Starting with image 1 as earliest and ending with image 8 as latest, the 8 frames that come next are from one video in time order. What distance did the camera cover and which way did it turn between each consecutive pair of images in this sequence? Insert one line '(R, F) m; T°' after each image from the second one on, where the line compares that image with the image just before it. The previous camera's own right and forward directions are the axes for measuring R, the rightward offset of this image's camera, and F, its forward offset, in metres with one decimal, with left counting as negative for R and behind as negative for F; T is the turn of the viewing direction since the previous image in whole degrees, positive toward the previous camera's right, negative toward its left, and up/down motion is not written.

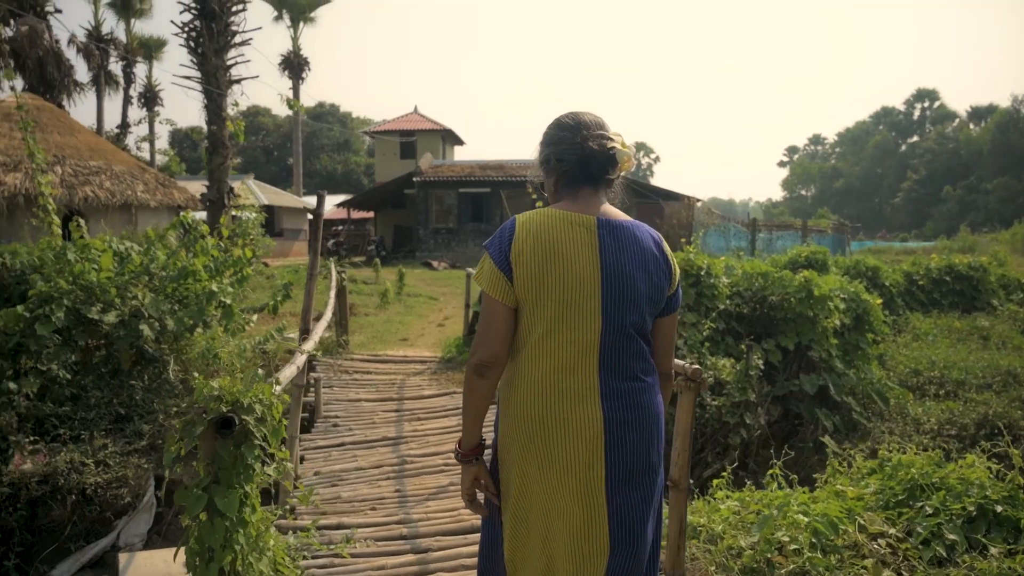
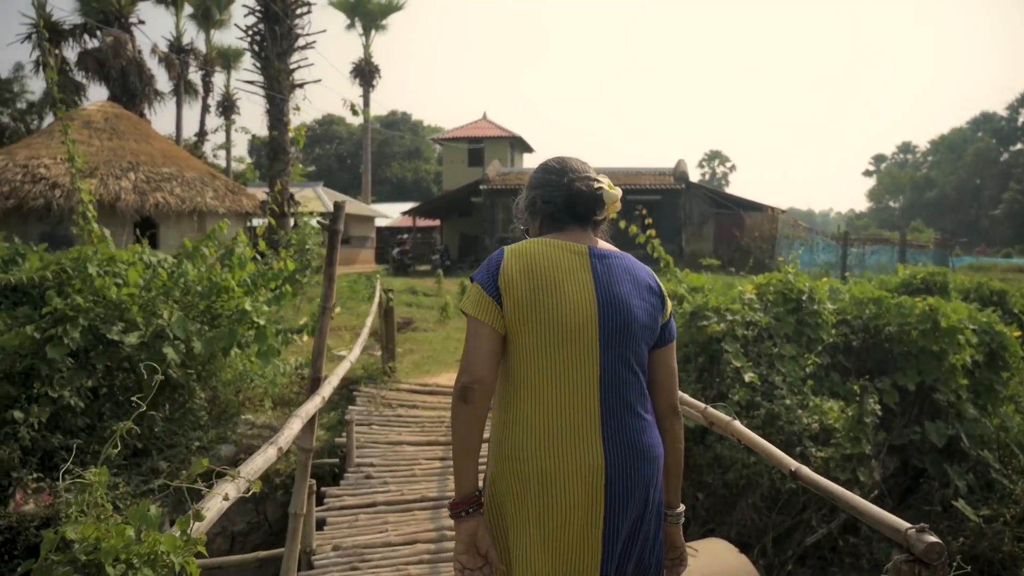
(0.0, +0.9) m; -5°
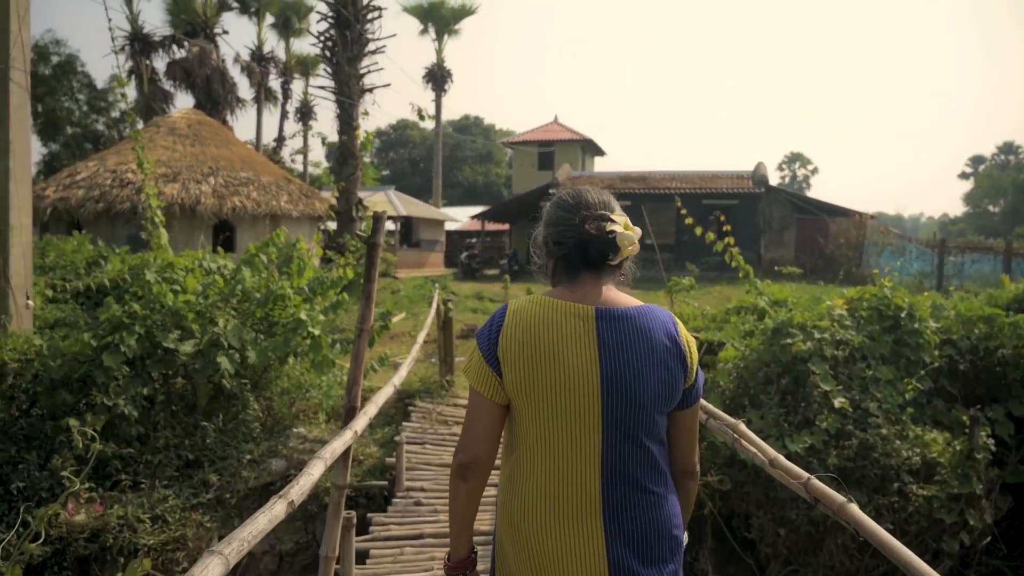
(0.0, +0.3) m; -5°
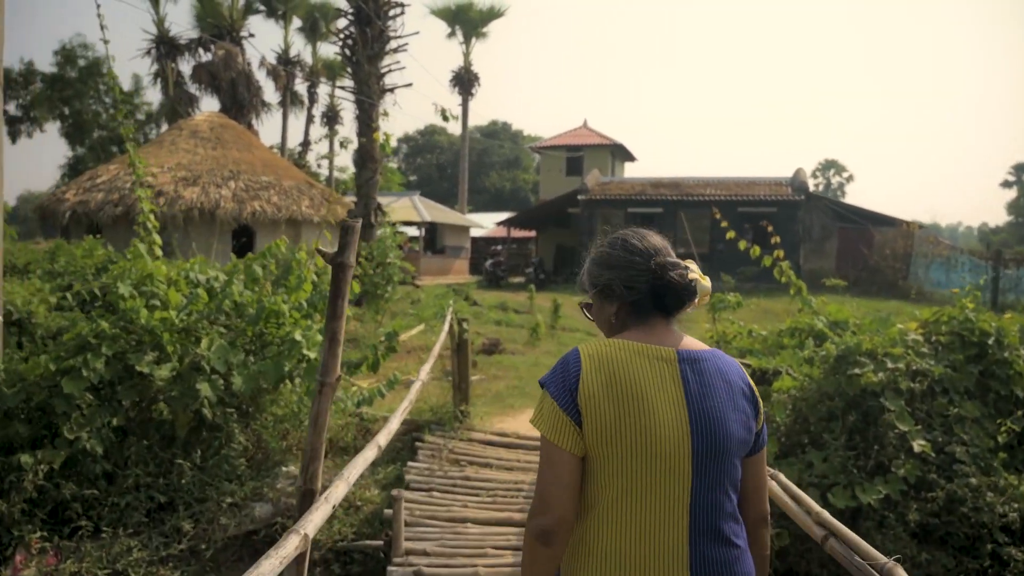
(0.0, +0.7) m; -2°
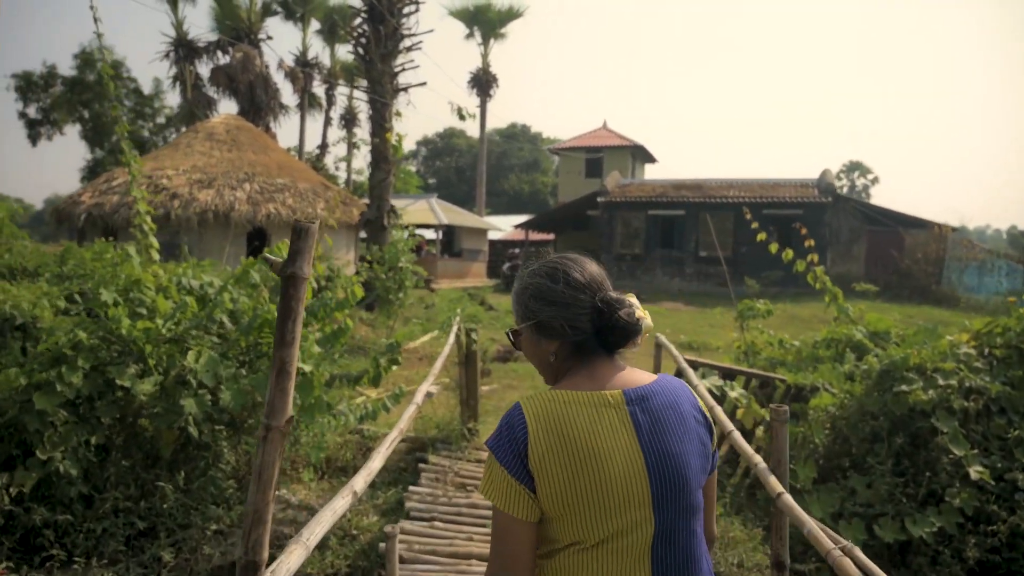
(0.0, +0.4) m; -1°
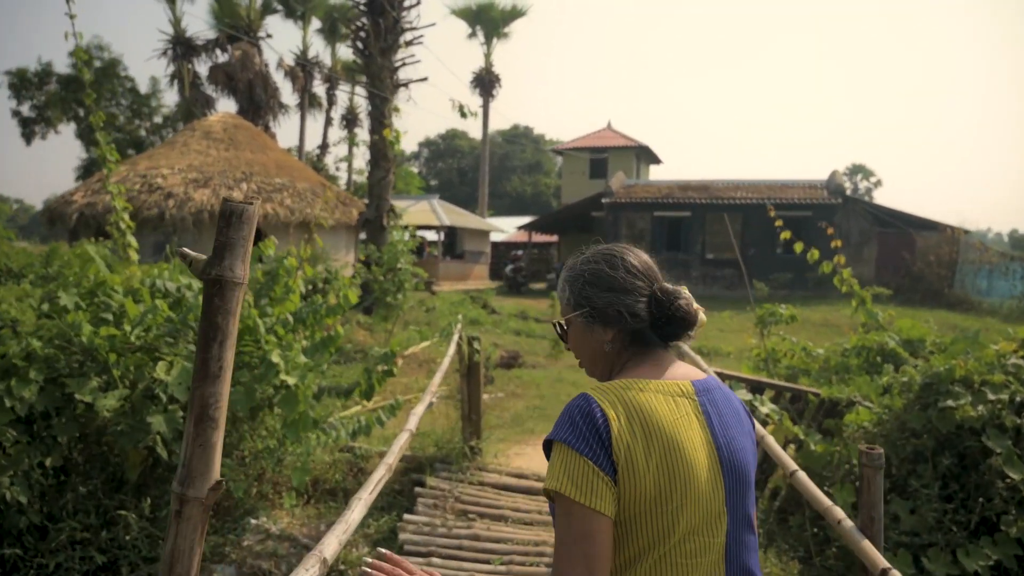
(0.0, +0.4) m; 0°
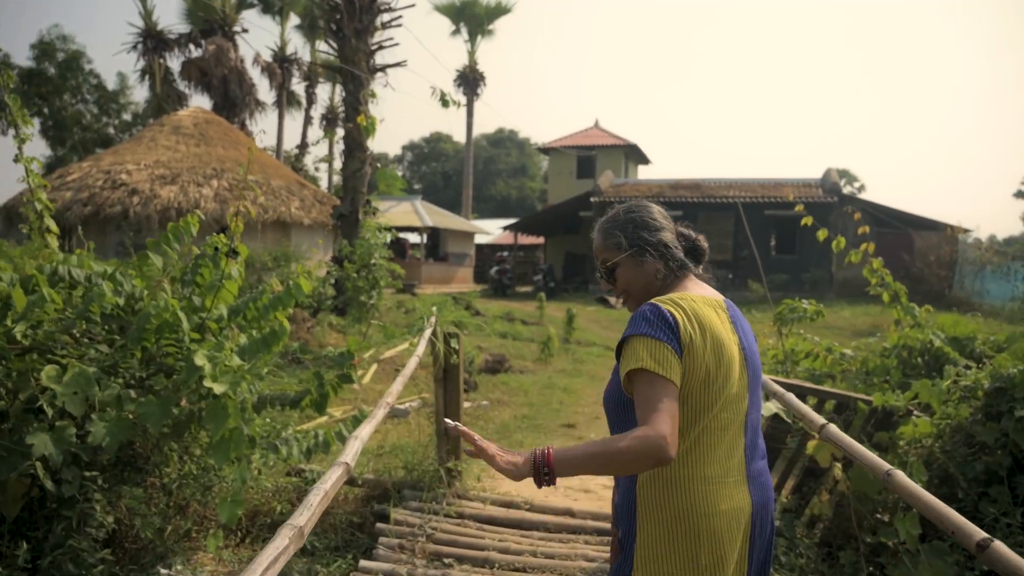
(0.0, +0.8) m; +1°
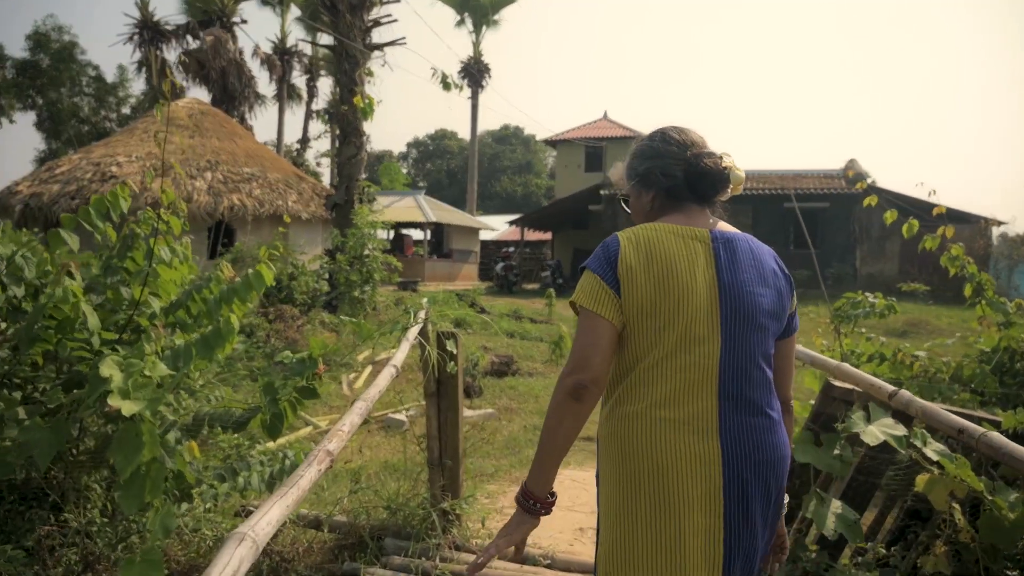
(0.0, +0.9) m; 0°
